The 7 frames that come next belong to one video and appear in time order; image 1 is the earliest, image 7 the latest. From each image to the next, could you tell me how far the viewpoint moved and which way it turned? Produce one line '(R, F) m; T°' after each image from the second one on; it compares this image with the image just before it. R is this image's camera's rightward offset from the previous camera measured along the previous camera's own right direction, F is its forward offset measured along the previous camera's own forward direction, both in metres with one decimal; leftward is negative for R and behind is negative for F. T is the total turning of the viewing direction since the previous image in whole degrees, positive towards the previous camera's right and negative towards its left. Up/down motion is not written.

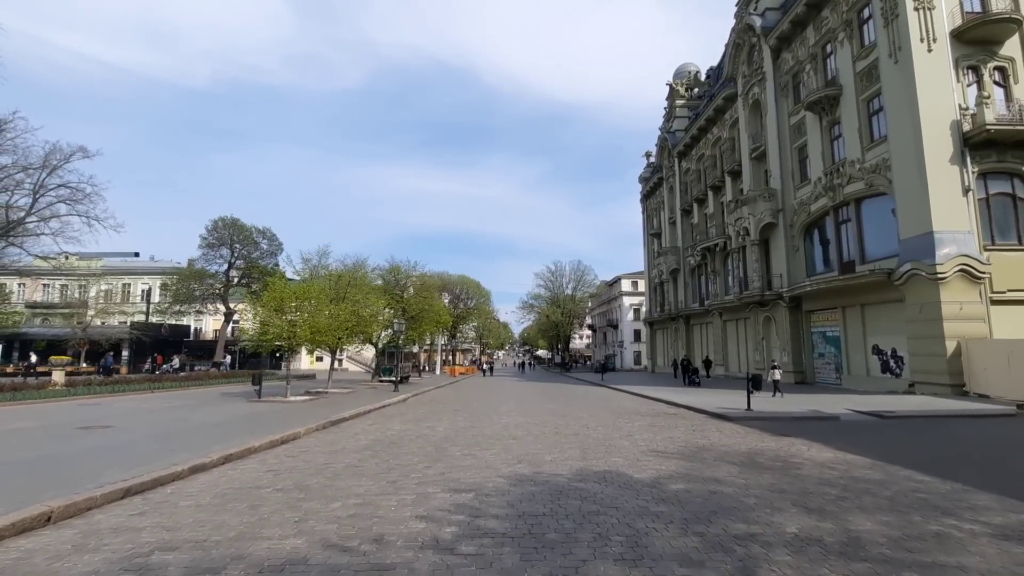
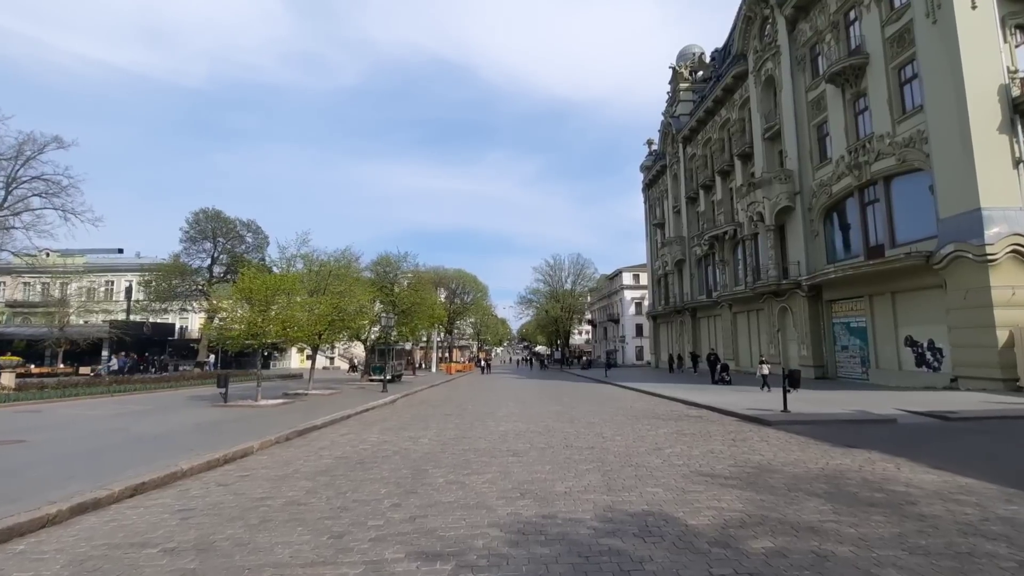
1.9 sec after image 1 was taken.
(0.0, +2.1) m; 0°
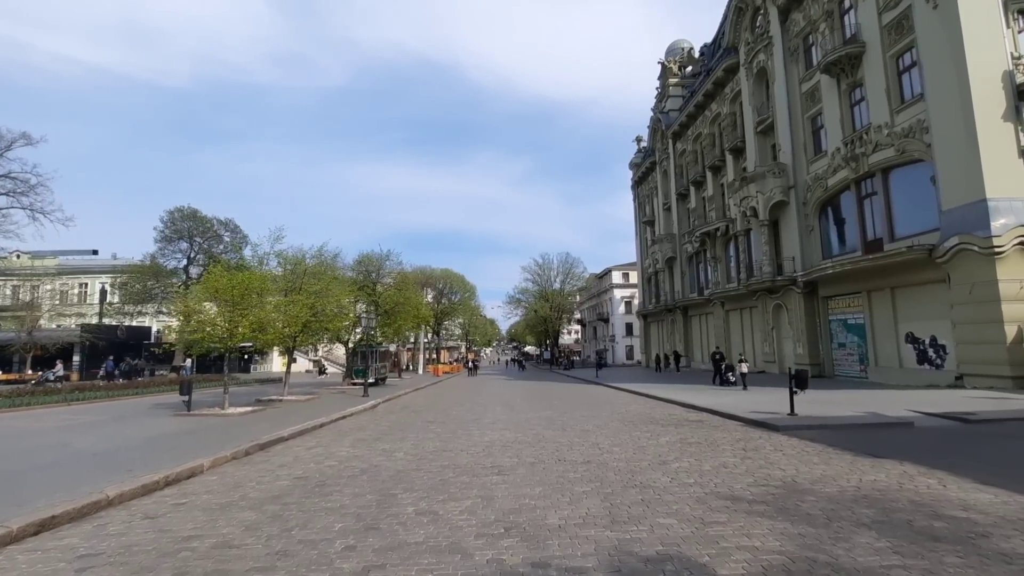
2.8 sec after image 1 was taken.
(+0.1, +1.0) m; +1°
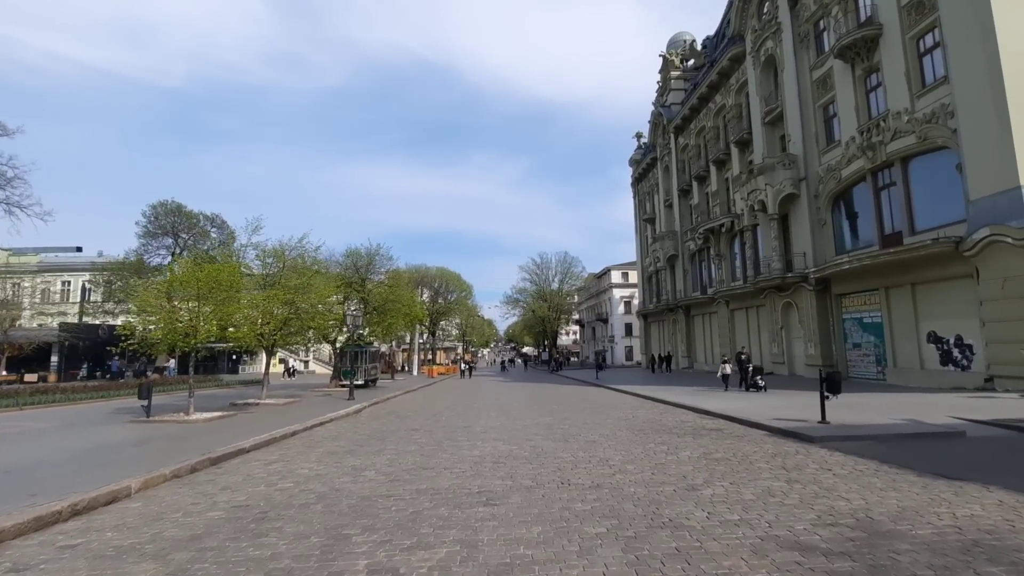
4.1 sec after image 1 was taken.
(+0.1, +1.4) m; 0°
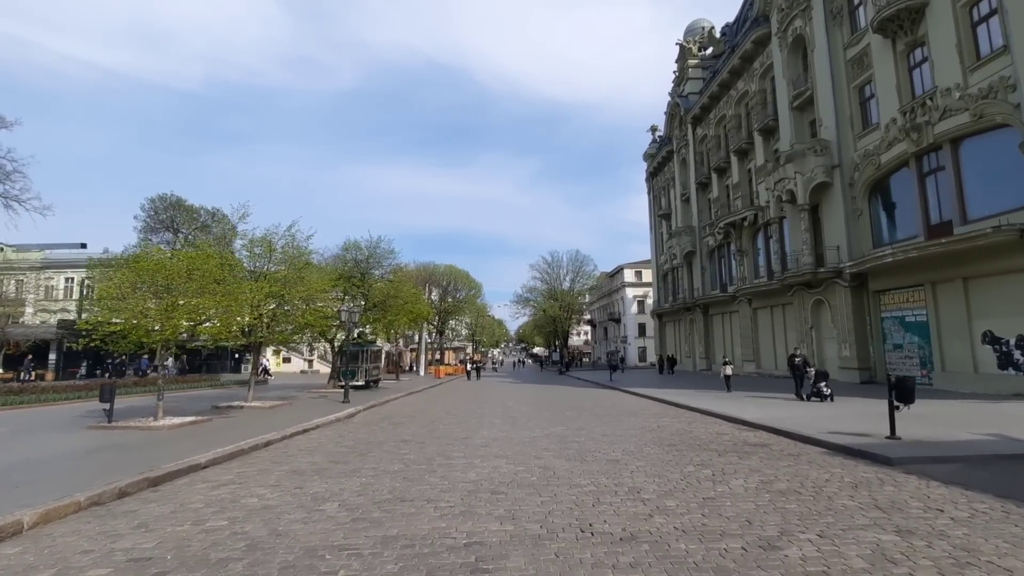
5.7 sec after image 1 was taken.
(+0.1, +1.7) m; -1°
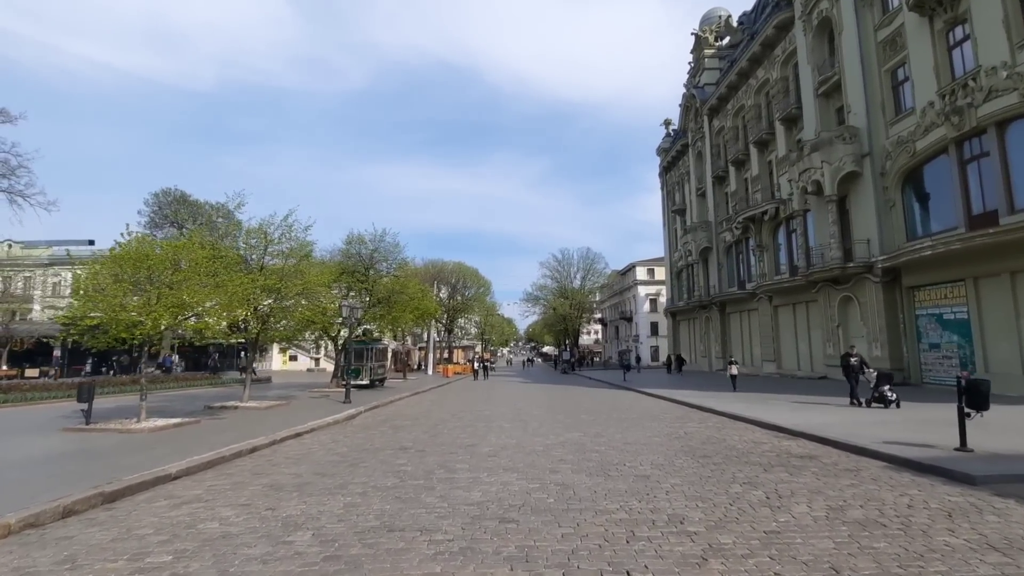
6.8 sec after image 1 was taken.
(0.0, +1.1) m; -1°
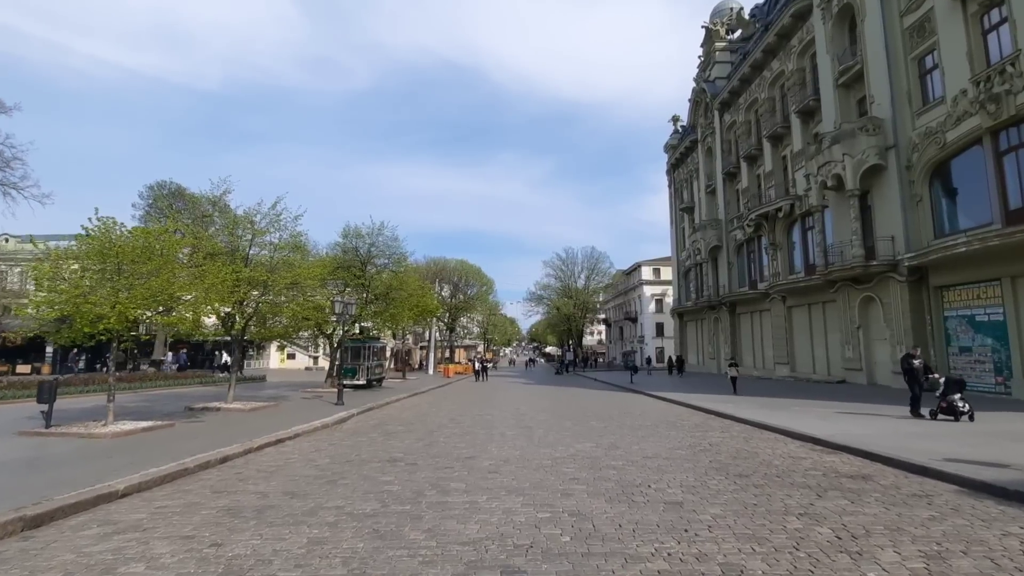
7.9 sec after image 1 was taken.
(0.0, +1.1) m; 0°
